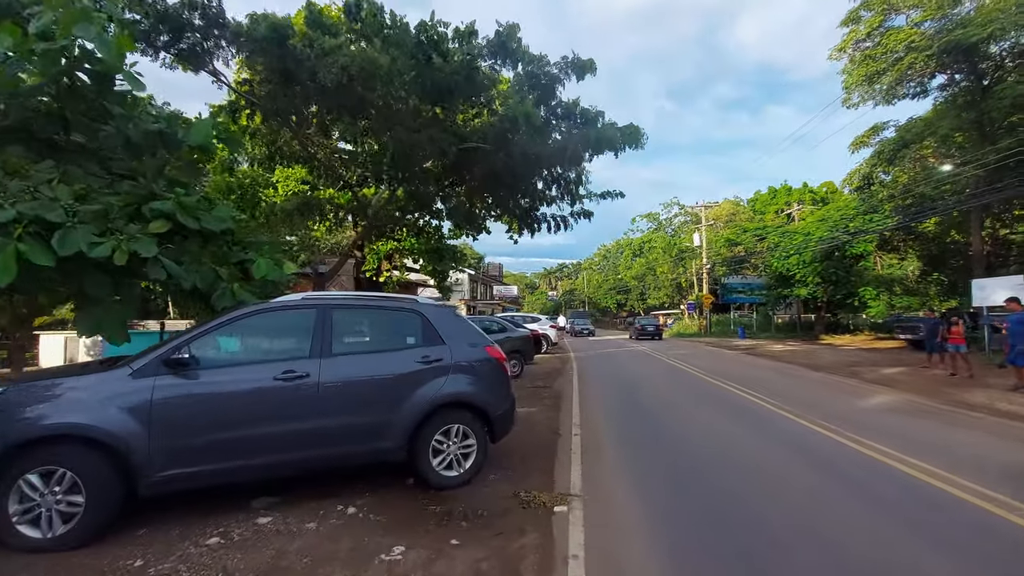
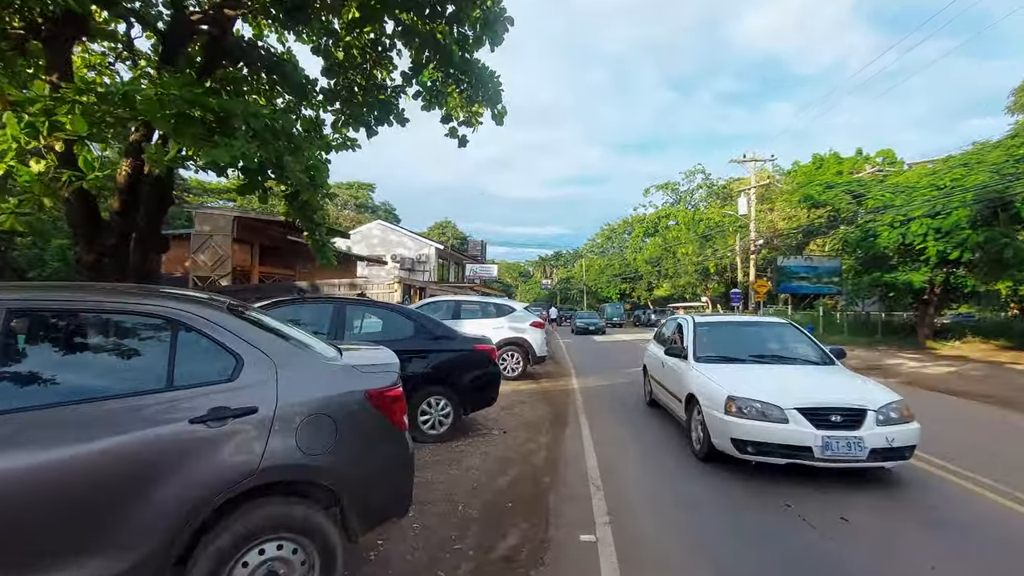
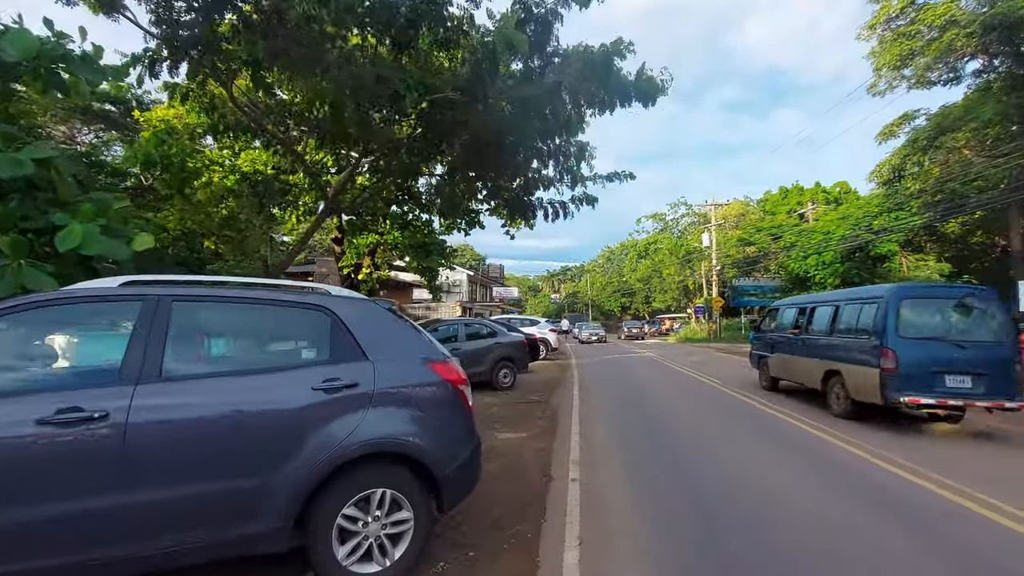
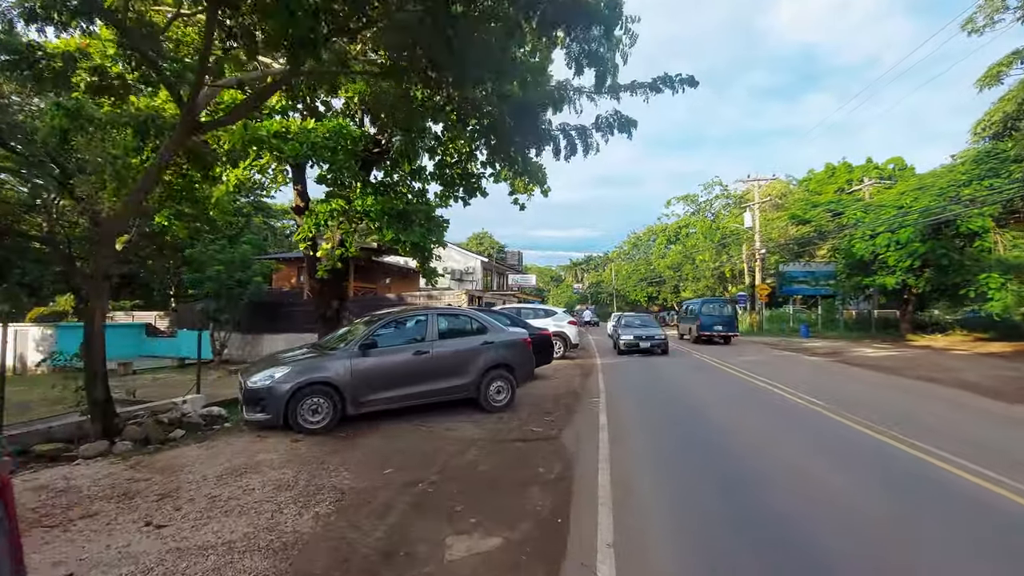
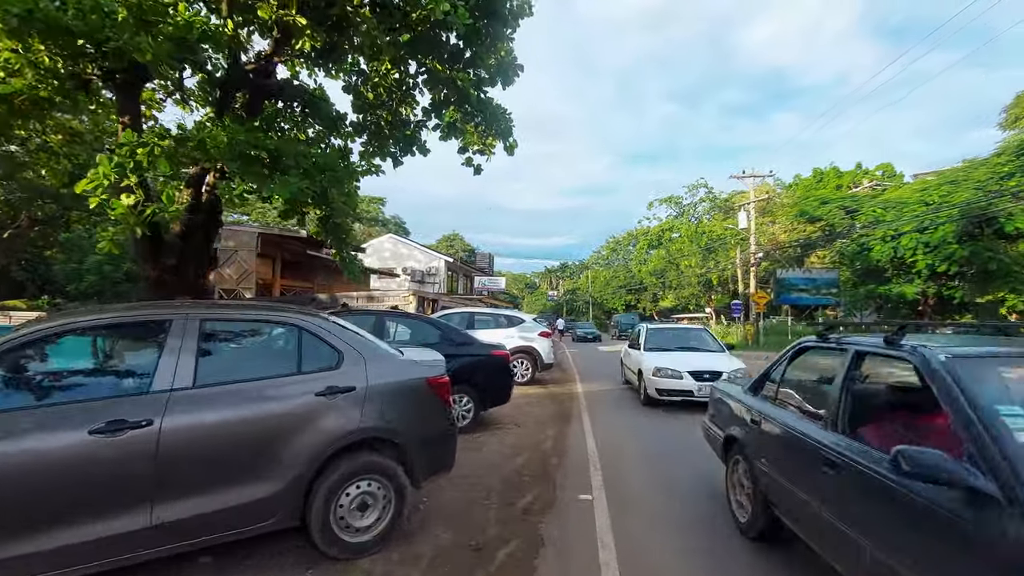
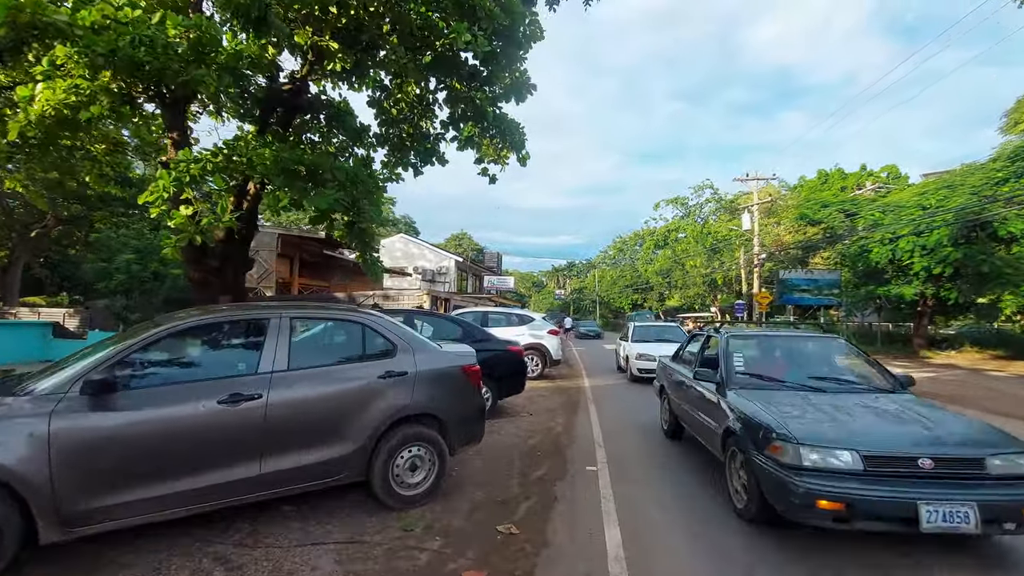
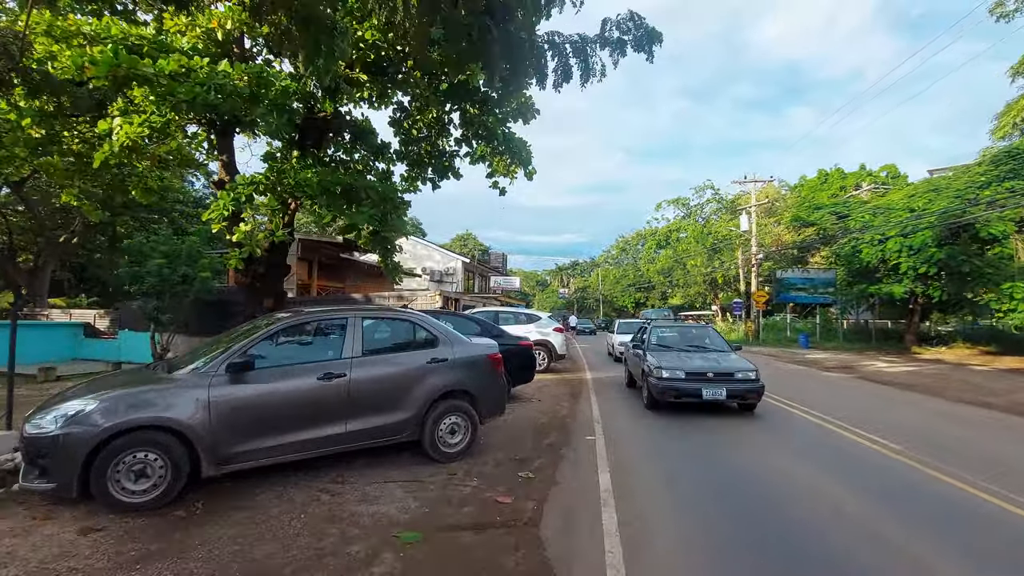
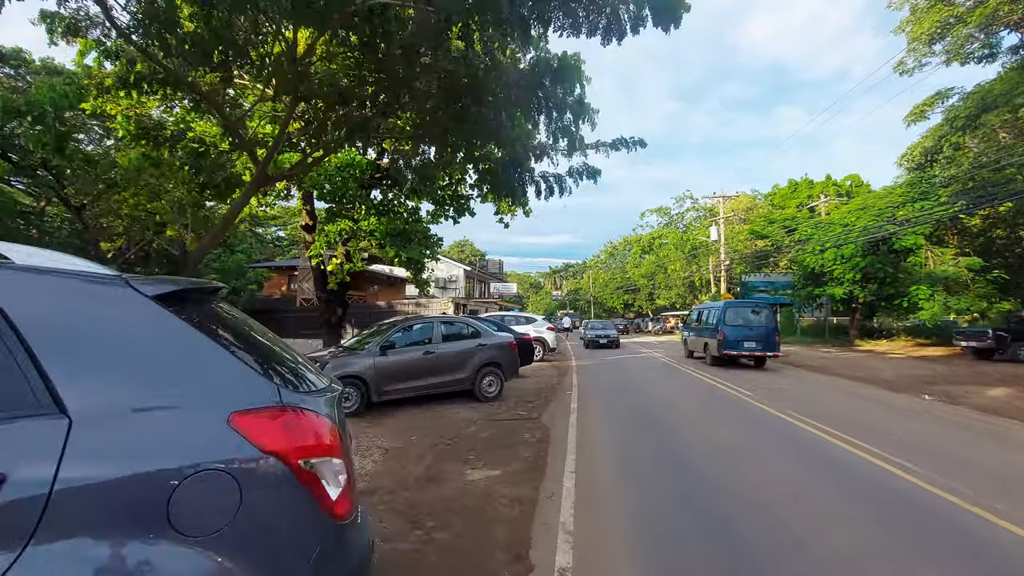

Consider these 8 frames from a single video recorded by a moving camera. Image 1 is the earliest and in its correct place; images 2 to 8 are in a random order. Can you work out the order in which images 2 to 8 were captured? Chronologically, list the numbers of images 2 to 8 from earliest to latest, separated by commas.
3, 8, 4, 7, 6, 5, 2
